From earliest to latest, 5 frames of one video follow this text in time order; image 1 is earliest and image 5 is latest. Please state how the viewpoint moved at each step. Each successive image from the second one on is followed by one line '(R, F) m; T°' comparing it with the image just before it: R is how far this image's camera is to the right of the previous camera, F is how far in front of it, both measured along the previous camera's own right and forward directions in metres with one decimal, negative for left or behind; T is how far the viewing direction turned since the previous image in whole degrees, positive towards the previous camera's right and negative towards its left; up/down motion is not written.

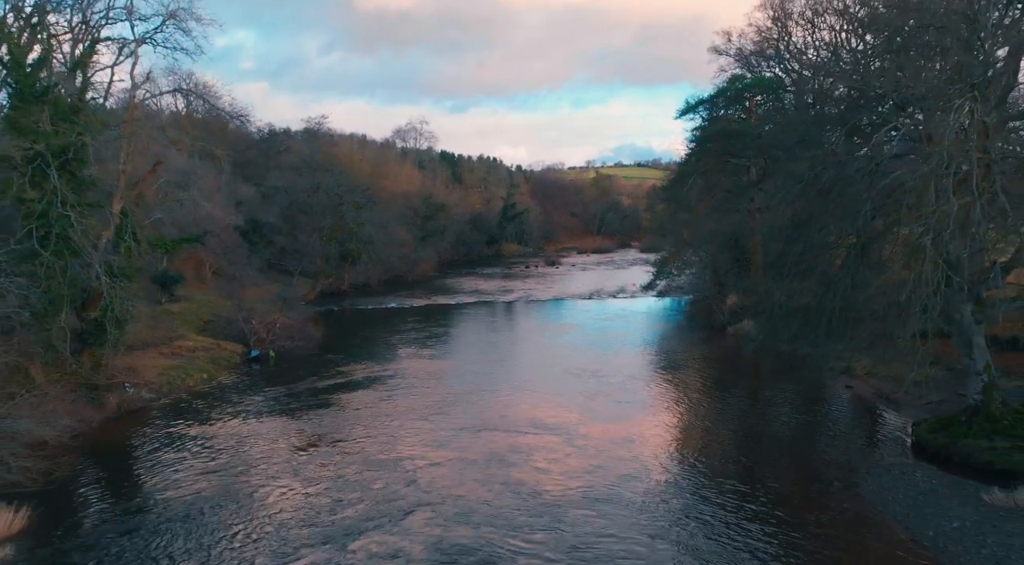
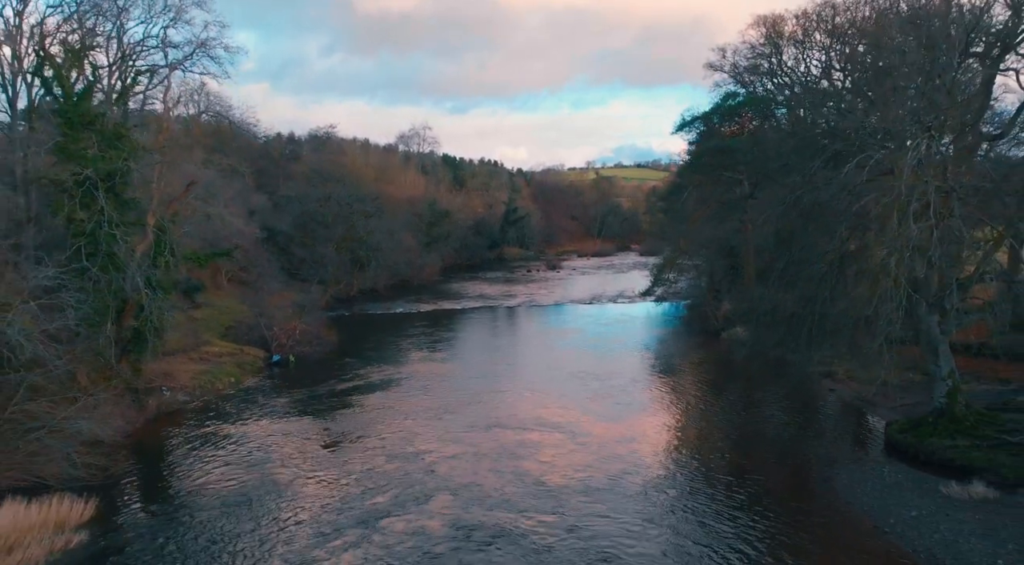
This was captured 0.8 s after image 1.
(-0.2, -1.5) m; 0°
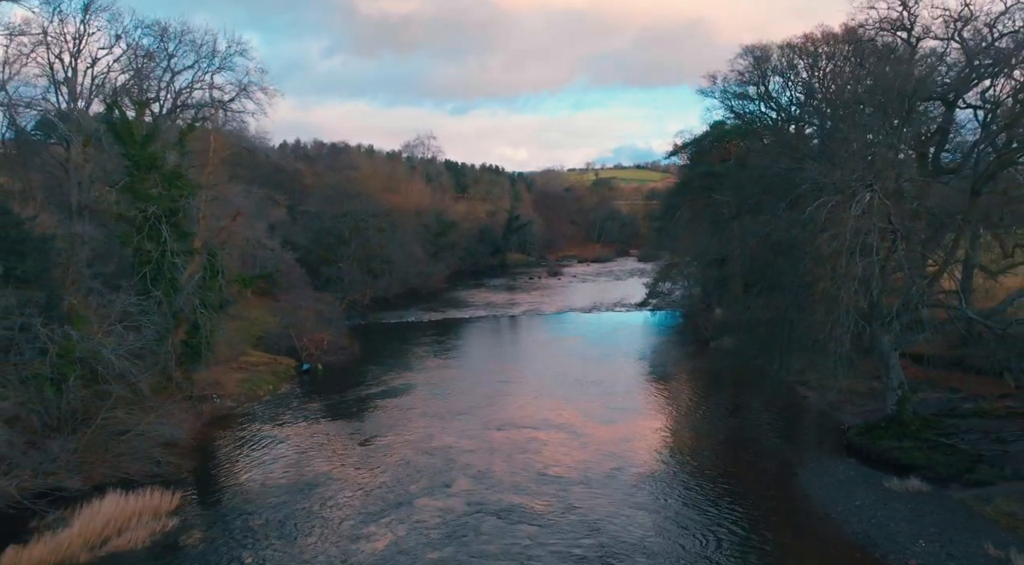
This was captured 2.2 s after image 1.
(-0.3, -2.6) m; 0°
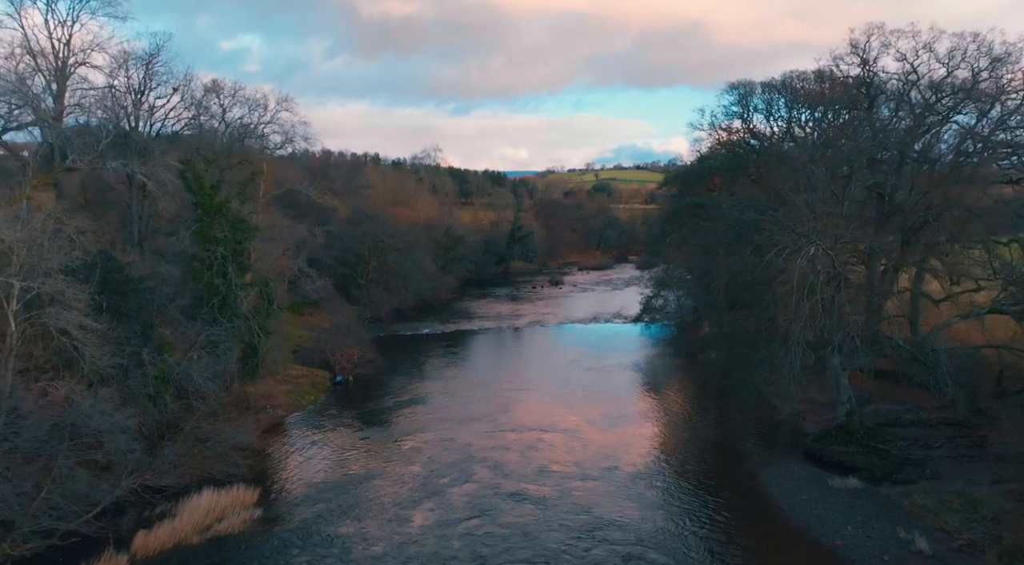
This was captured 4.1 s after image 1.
(-0.3, -3.7) m; 0°
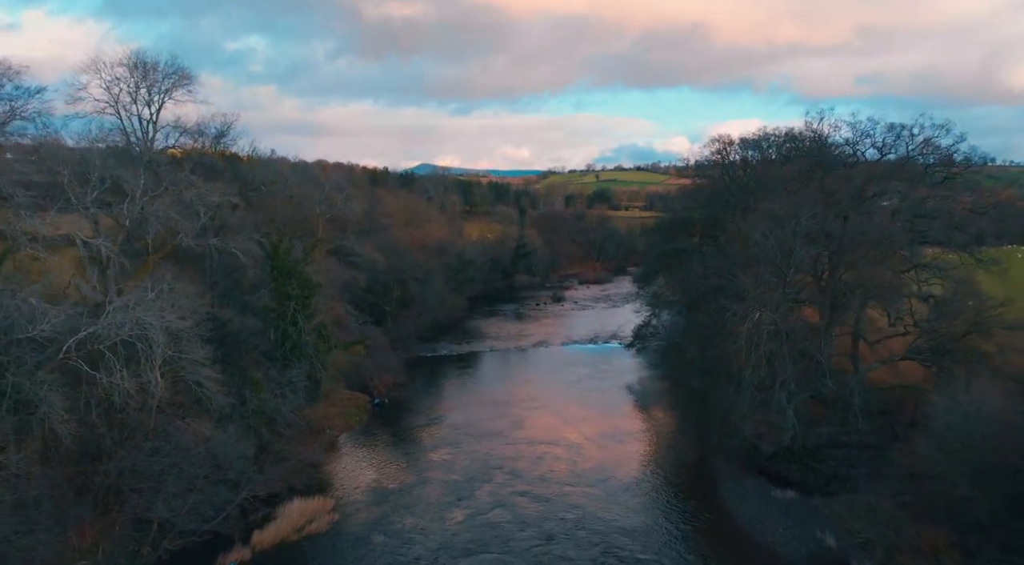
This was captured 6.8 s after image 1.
(-0.5, -5.9) m; 0°
